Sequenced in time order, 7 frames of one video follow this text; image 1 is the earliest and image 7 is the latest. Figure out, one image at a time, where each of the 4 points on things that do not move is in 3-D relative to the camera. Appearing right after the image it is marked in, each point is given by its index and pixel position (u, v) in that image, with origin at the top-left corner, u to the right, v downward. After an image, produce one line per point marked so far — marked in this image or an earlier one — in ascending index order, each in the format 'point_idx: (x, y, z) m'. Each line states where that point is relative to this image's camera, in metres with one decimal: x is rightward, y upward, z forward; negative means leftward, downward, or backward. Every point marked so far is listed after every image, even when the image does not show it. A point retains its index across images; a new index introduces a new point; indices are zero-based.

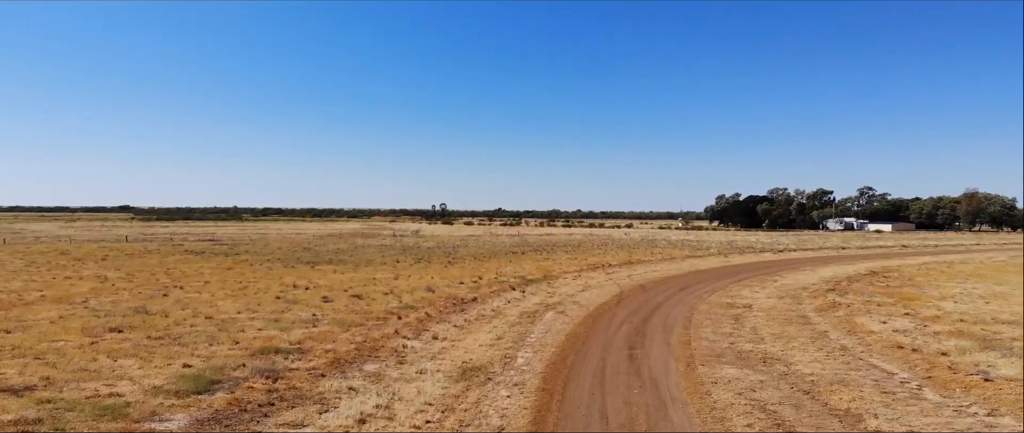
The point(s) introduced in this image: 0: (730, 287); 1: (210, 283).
0: (+8.1, -2.7, +19.1) m
1: (-10.2, -2.2, +17.5) m
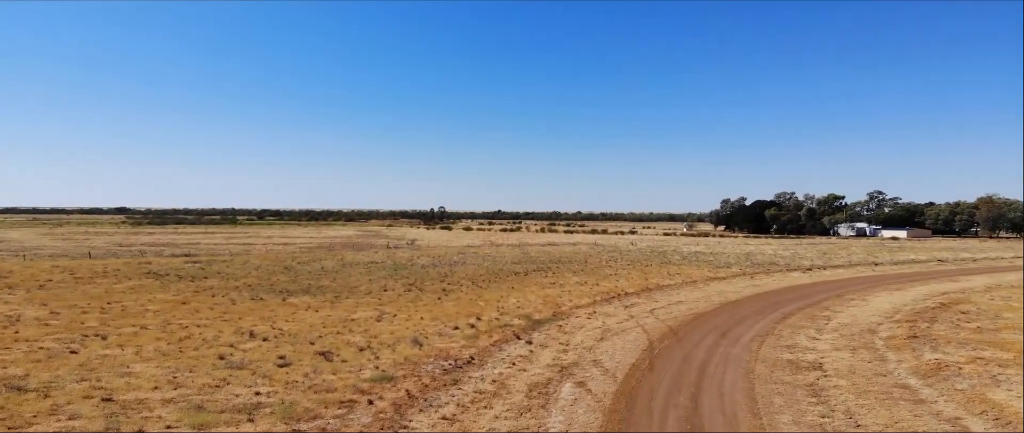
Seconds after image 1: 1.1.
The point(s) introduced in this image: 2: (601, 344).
0: (+8.2, -3.5, +15.9) m
1: (-10.1, -3.1, +14.3) m
2: (+2.4, -3.4, +13.9) m
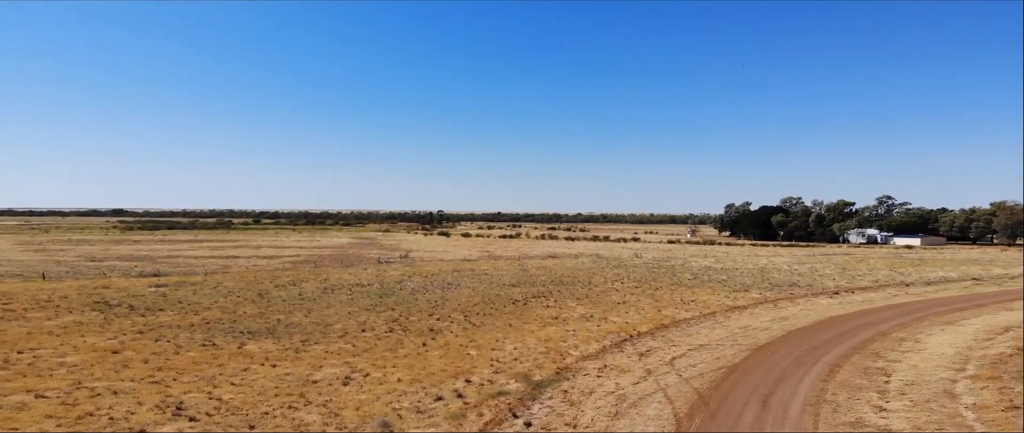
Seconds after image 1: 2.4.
0: (+8.1, -4.6, +13.0) m
1: (-10.2, -4.1, +11.4) m
2: (+2.3, -4.4, +11.1) m
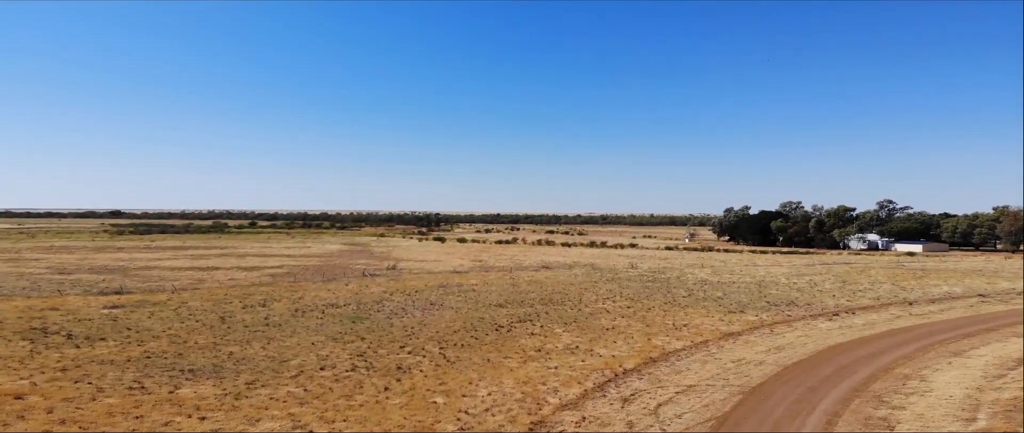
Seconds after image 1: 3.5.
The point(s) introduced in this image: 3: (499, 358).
0: (+7.2, -5.5, +11.6) m
1: (-11.1, -5.0, +10.0) m
2: (+1.4, -5.4, +9.6) m
3: (-0.6, -5.0, +18.6) m
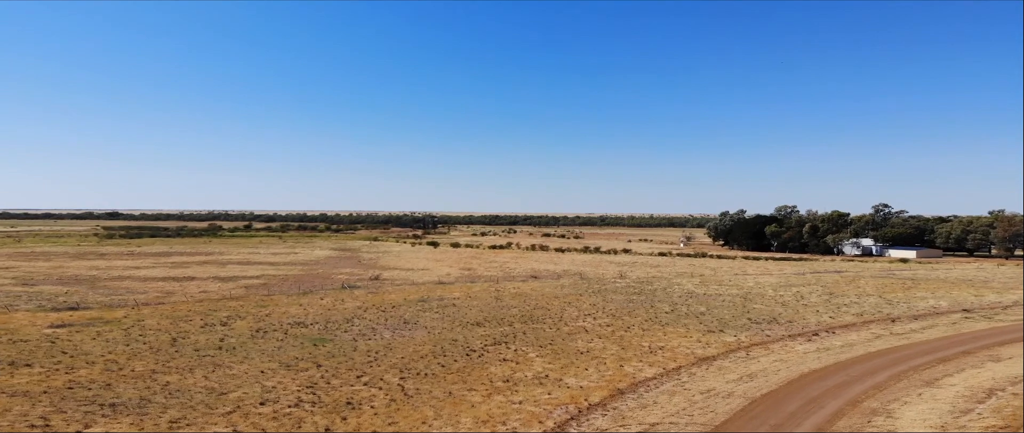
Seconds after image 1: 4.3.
0: (+5.9, -6.5, +11.2) m
1: (-12.4, -6.0, +9.6) m
2: (+0.1, -6.4, +9.2) m
3: (-1.9, -6.0, +18.2) m
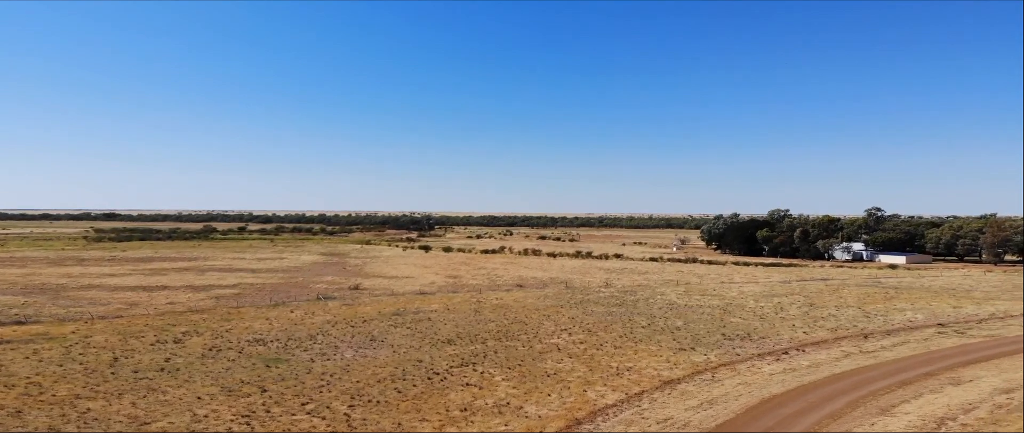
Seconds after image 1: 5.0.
0: (+4.3, -7.5, +11.1) m
1: (-14.0, -7.1, +9.5) m
2: (-1.5, -7.4, +9.1) m
3: (-3.5, -7.1, +18.1) m
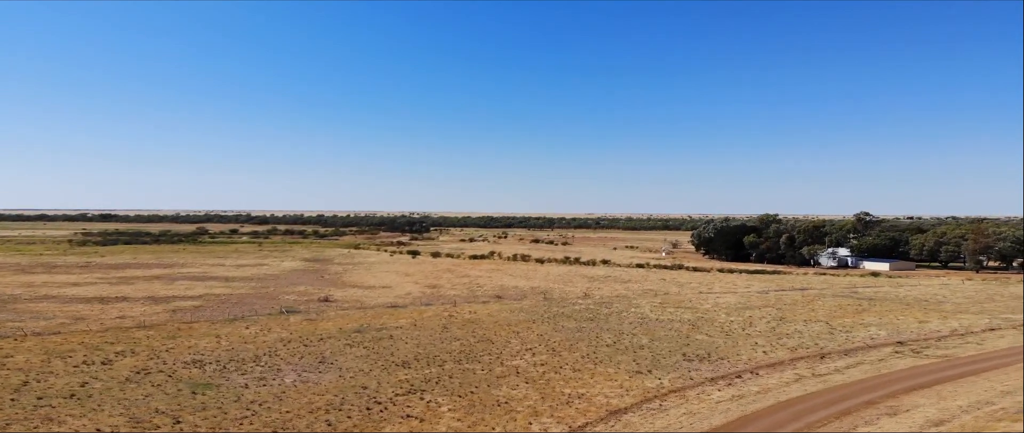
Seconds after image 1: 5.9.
0: (+2.0, -8.9, +11.4) m
1: (-16.3, -8.5, +9.7) m
2: (-3.8, -8.8, +9.4) m
3: (-5.8, -8.5, +18.4) m
